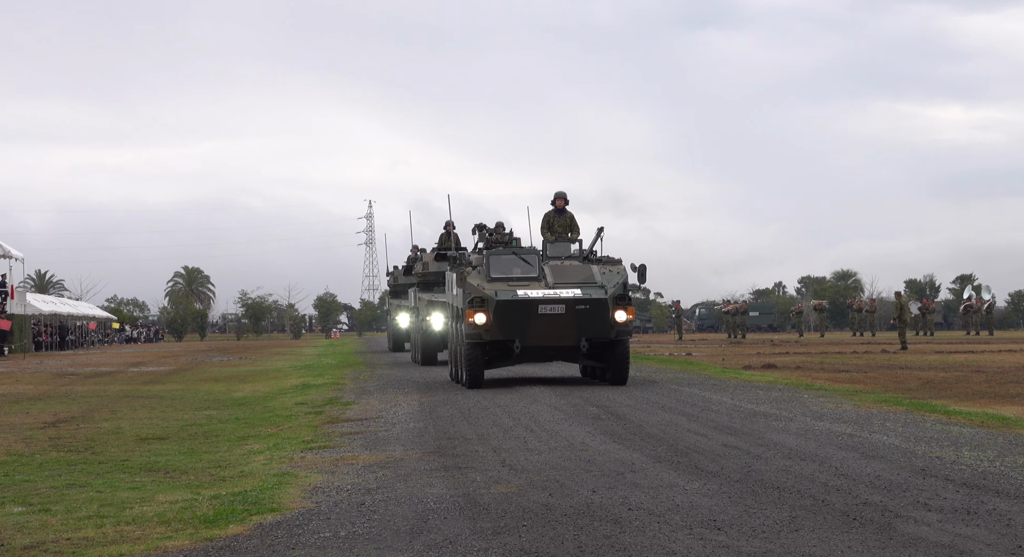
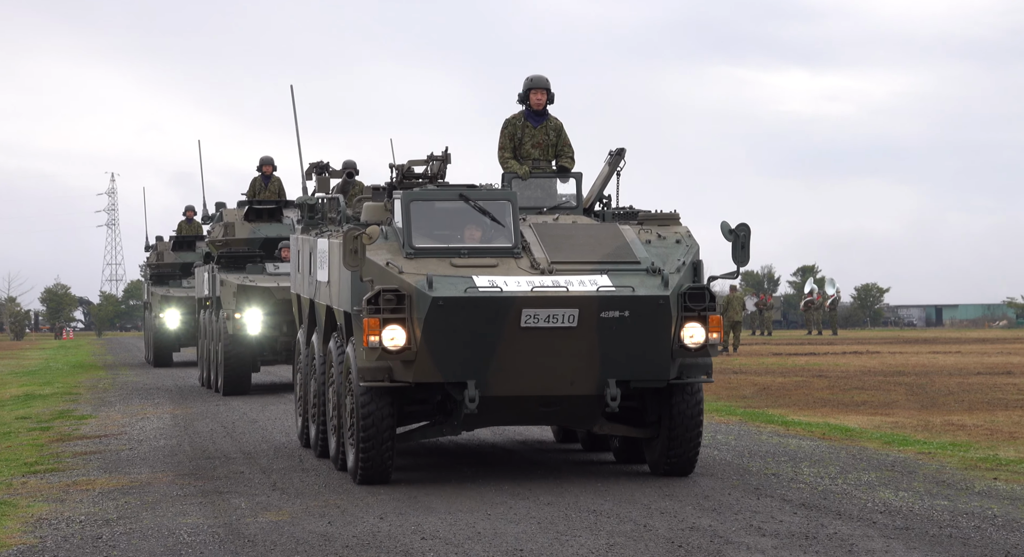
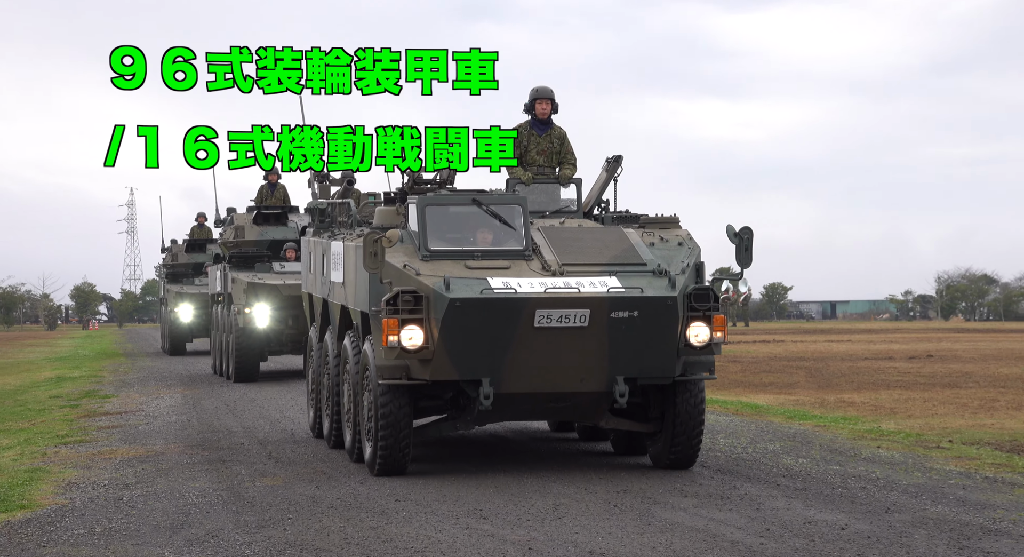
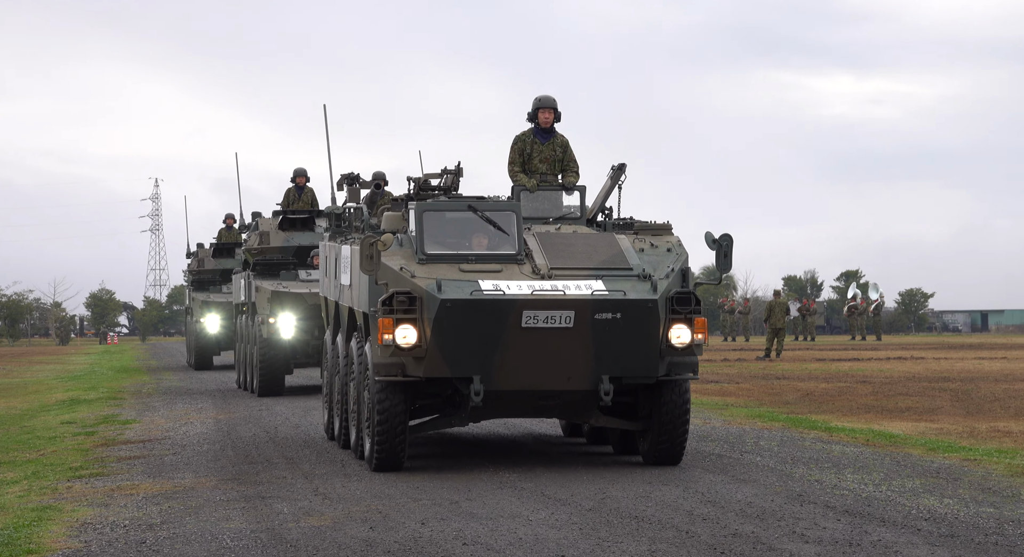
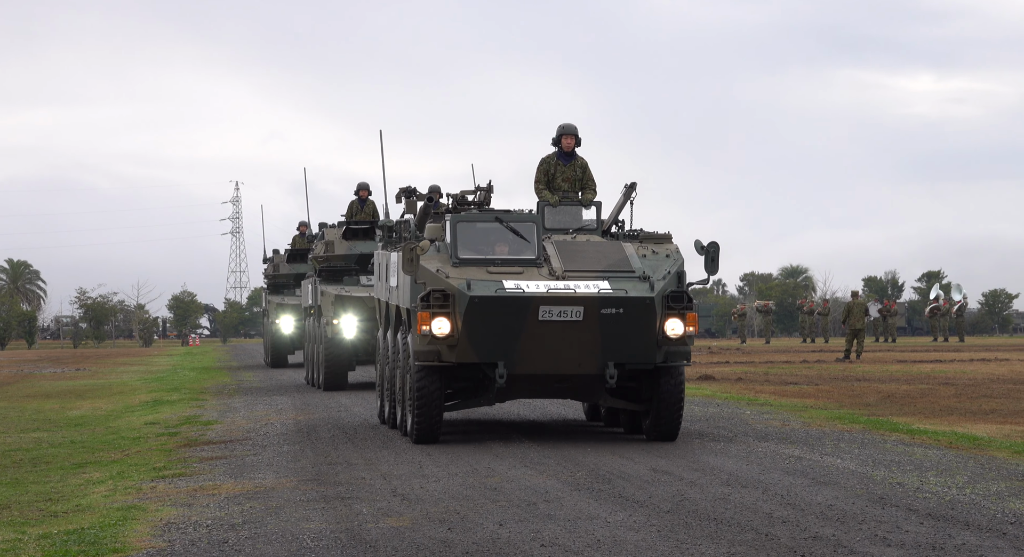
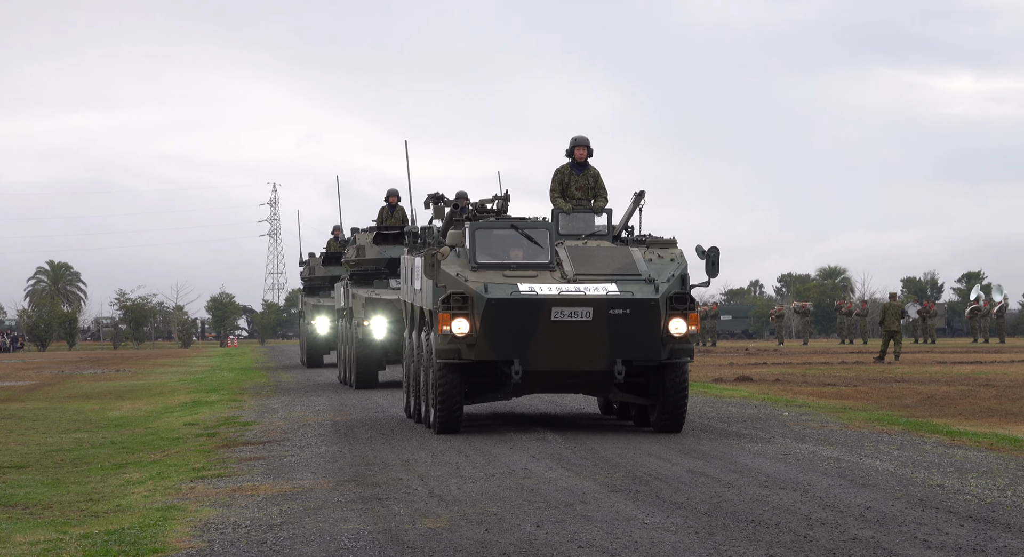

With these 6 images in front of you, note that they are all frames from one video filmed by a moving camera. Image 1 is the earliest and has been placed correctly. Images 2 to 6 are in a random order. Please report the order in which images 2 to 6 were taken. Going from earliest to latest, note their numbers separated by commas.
6, 5, 4, 2, 3
